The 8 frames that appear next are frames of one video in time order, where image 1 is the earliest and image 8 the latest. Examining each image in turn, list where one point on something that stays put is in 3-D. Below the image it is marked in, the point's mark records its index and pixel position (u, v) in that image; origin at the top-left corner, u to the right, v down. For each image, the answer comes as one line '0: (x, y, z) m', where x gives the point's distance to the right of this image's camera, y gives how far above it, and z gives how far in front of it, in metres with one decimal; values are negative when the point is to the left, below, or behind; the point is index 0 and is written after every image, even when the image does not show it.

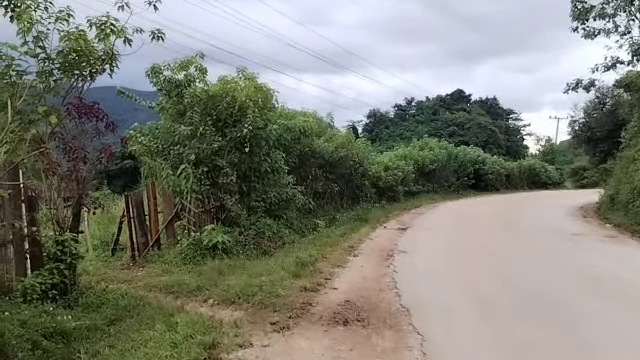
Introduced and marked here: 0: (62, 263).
0: (-3.1, -1.0, +6.5) m
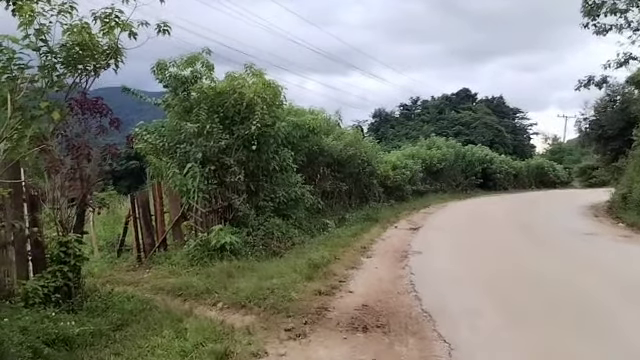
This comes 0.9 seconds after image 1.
0: (-2.9, -1.0, +6.3) m
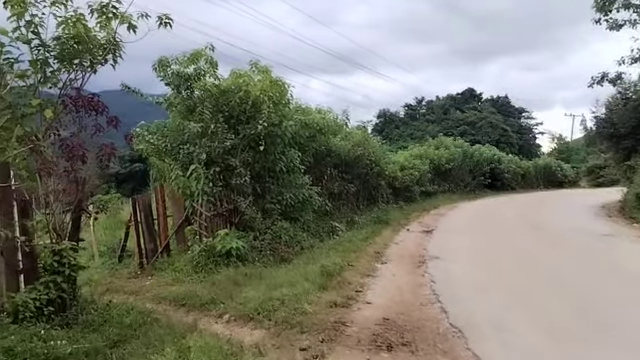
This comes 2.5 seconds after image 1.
0: (-2.8, -1.0, +5.8) m
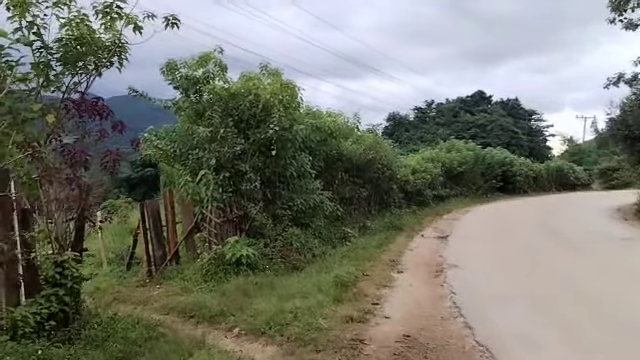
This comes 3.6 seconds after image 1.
0: (-2.6, -1.1, +5.6) m
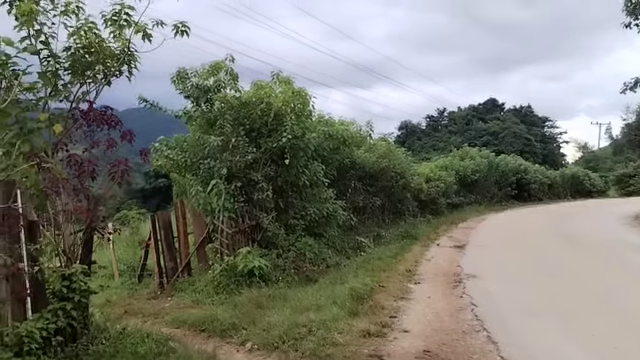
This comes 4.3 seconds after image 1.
0: (-2.5, -1.2, +5.4) m
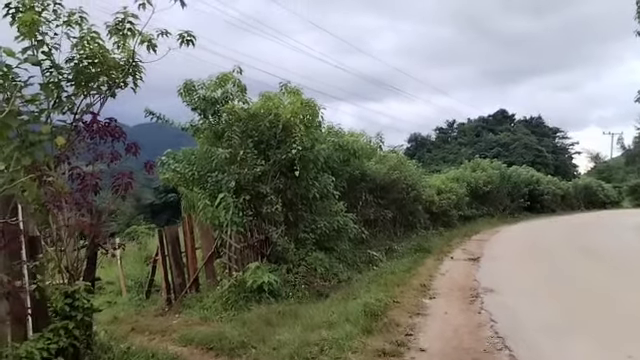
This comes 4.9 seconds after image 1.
0: (-2.4, -1.3, +5.2) m
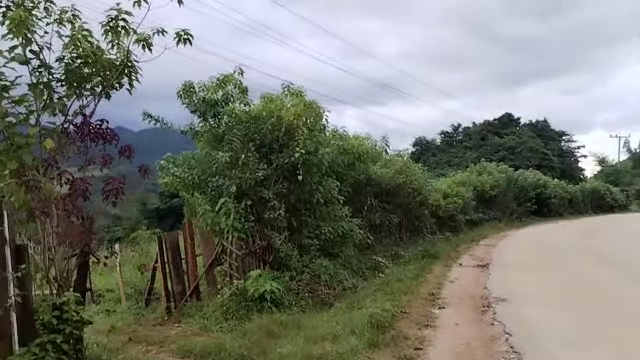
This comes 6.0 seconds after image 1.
0: (-2.3, -1.4, +5.0) m
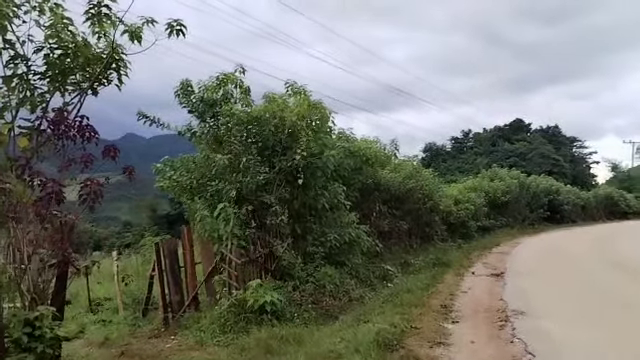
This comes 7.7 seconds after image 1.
0: (-2.3, -1.4, +4.5) m
